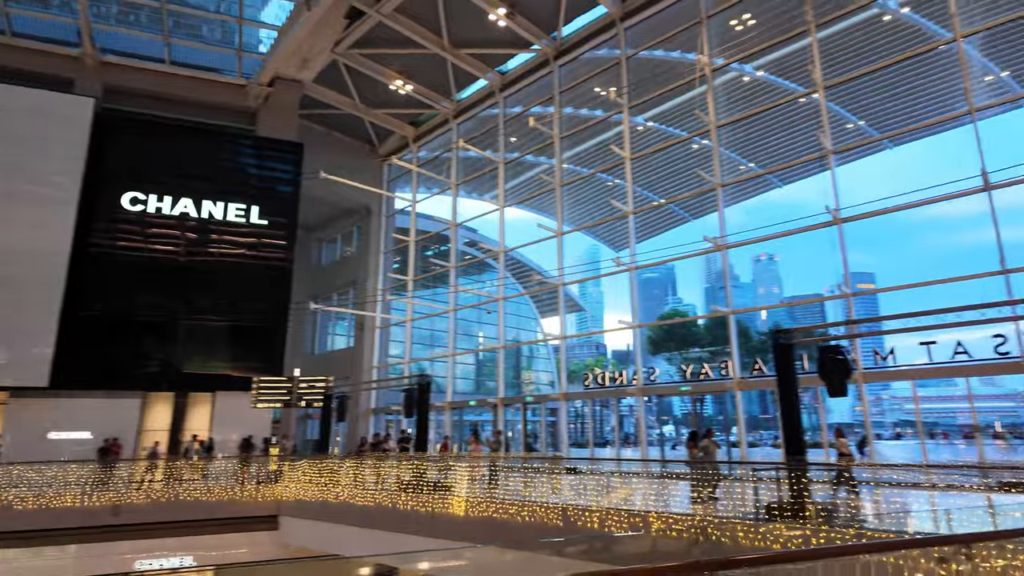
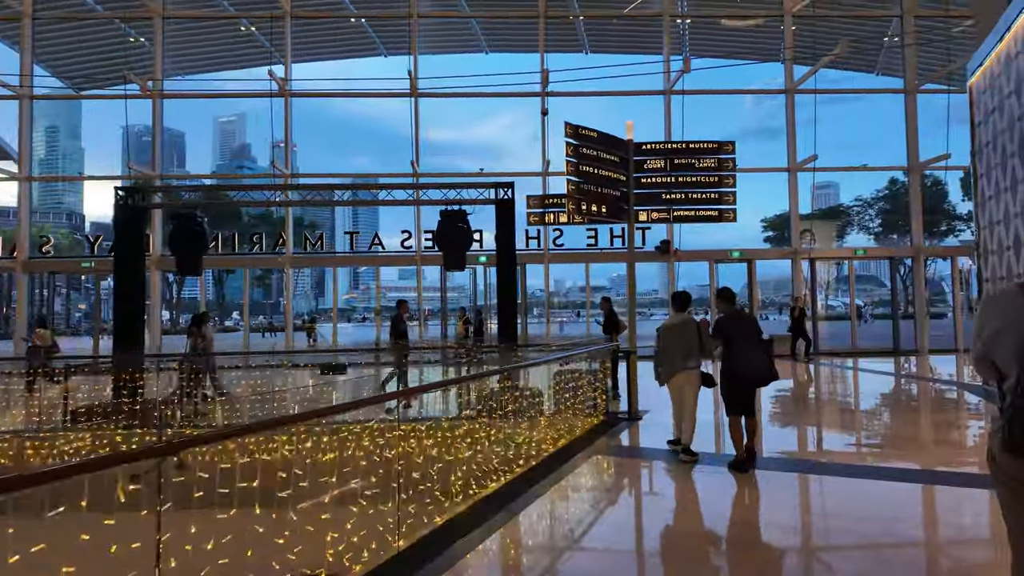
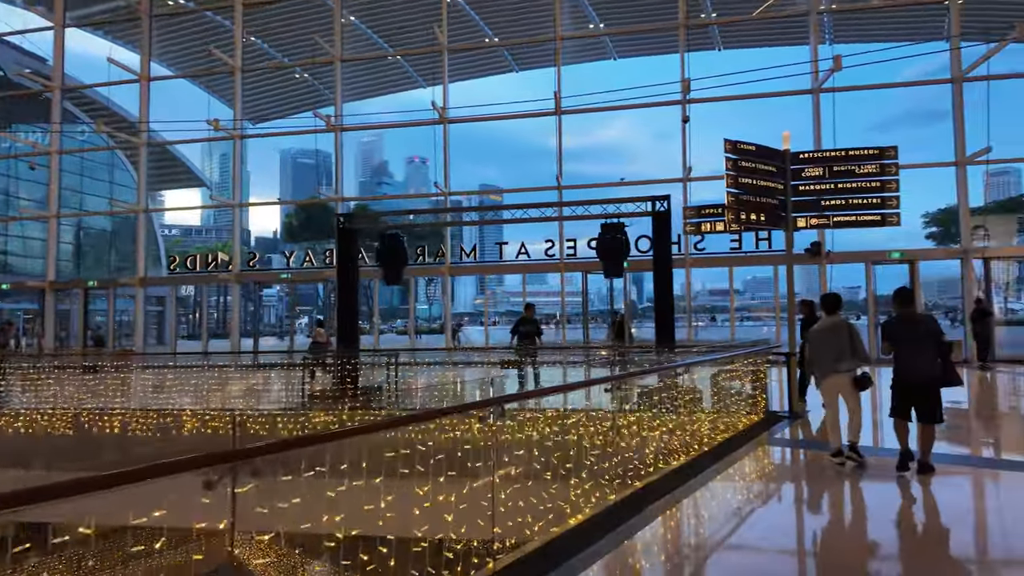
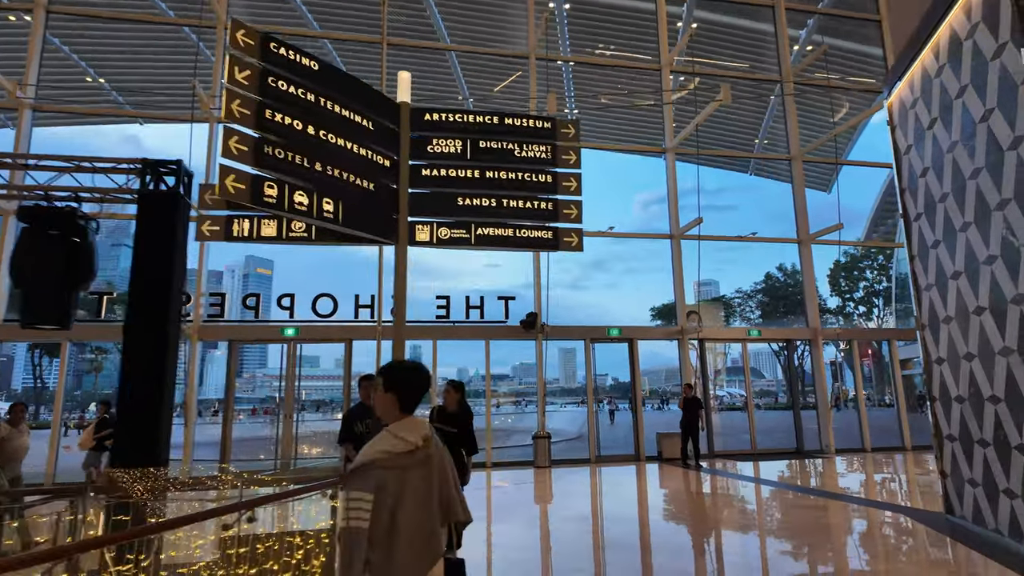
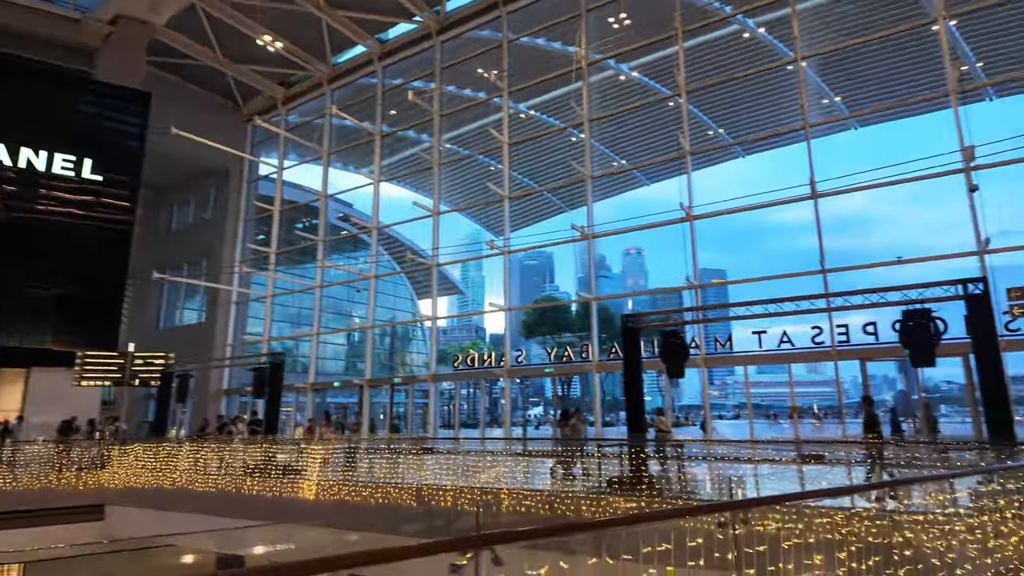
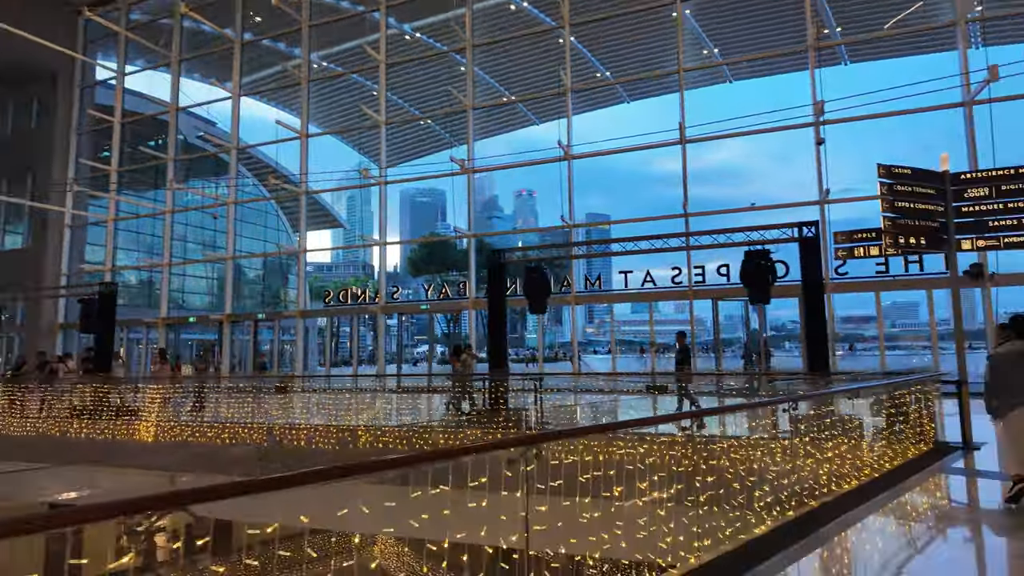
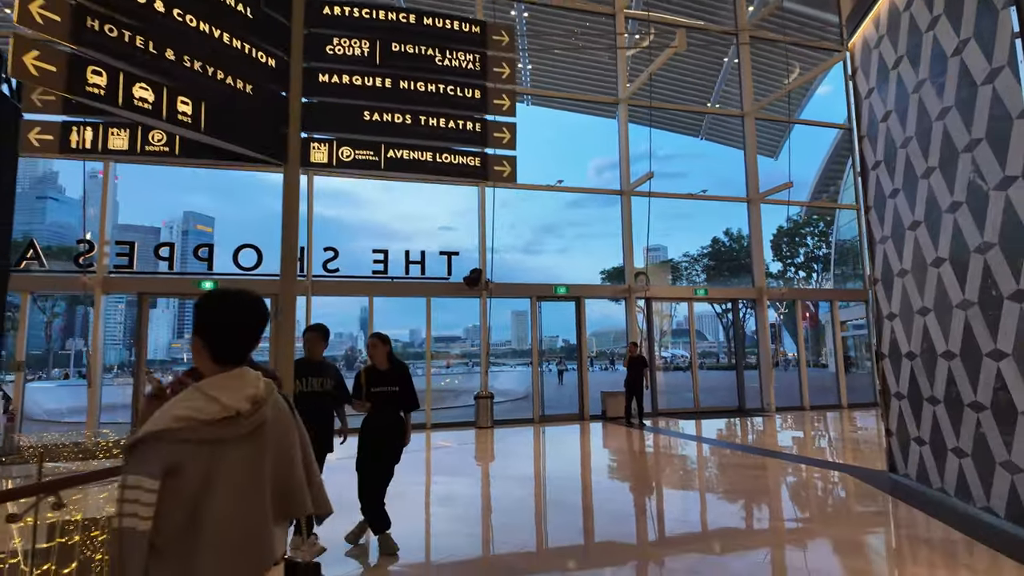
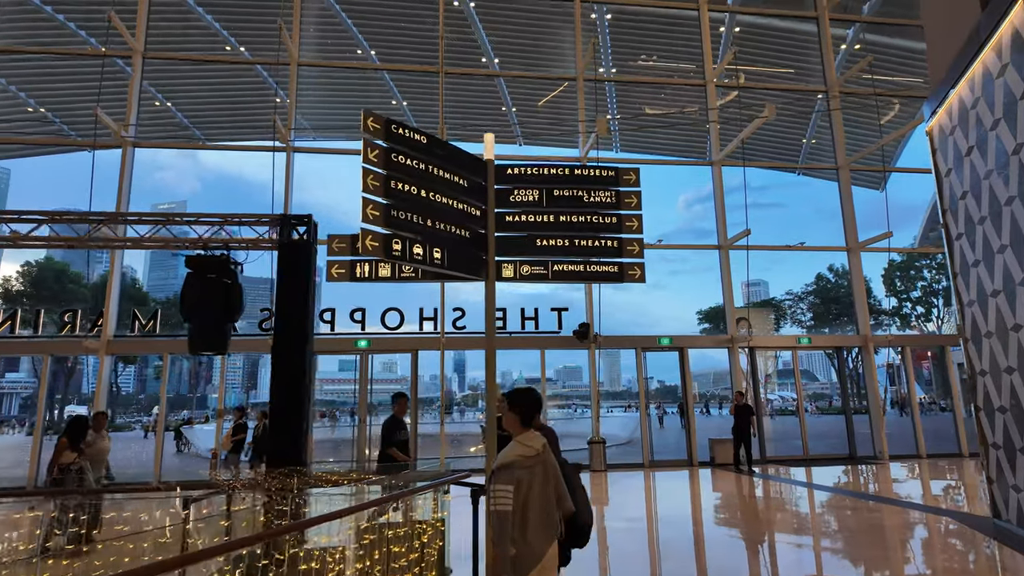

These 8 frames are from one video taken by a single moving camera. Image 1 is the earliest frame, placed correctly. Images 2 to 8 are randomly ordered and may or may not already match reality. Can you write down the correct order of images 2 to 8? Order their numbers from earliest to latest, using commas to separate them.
5, 6, 3, 2, 8, 4, 7
